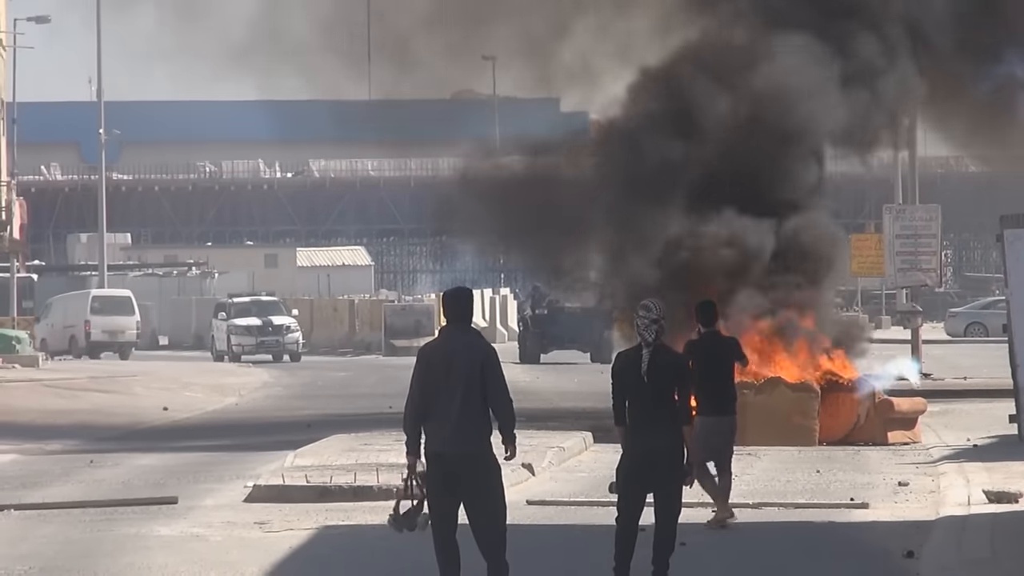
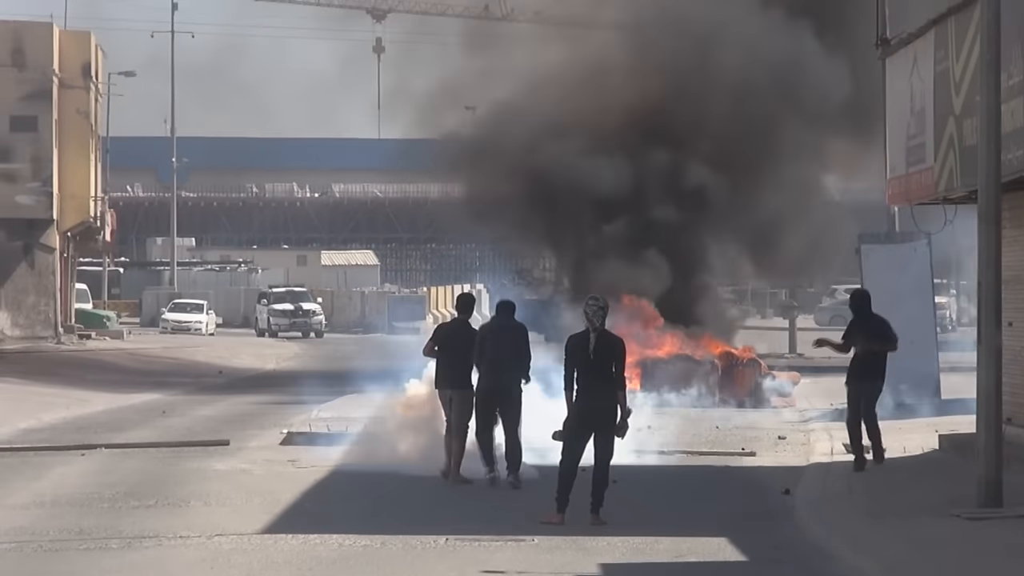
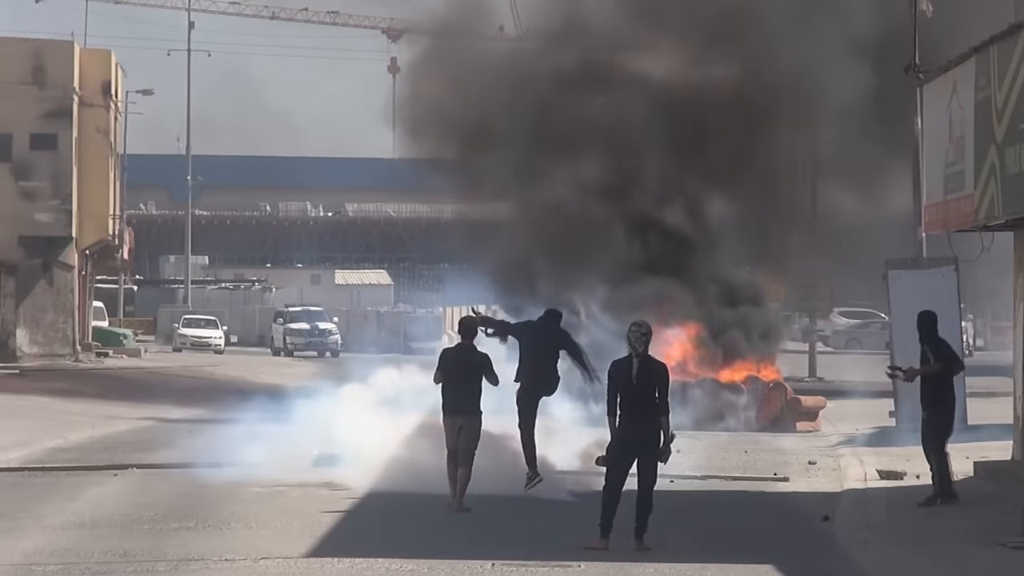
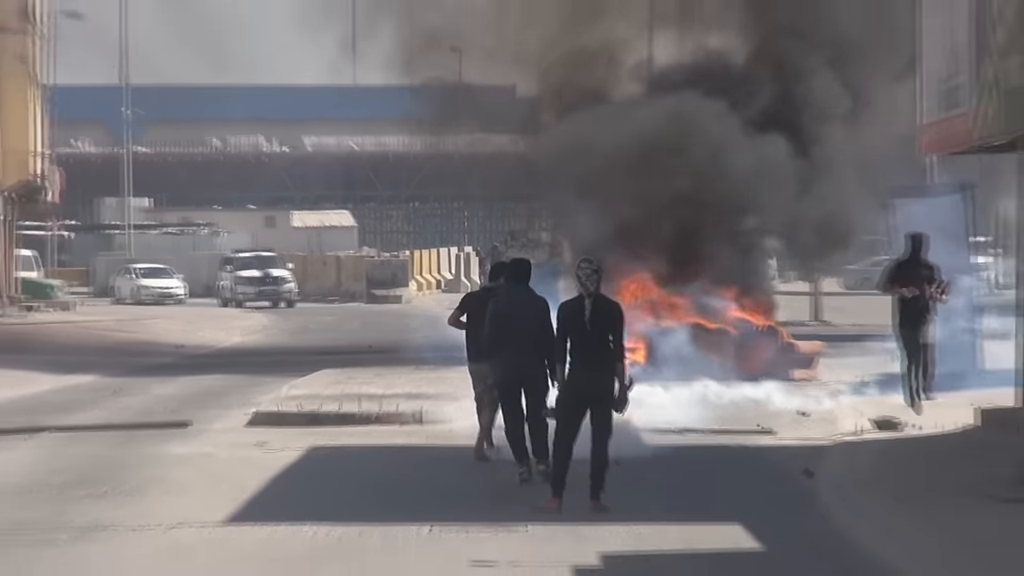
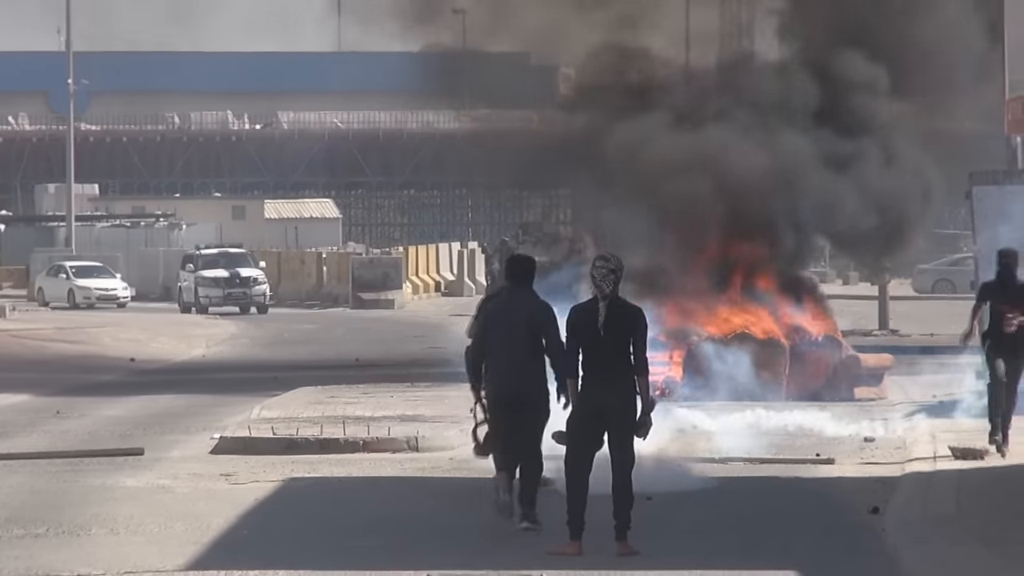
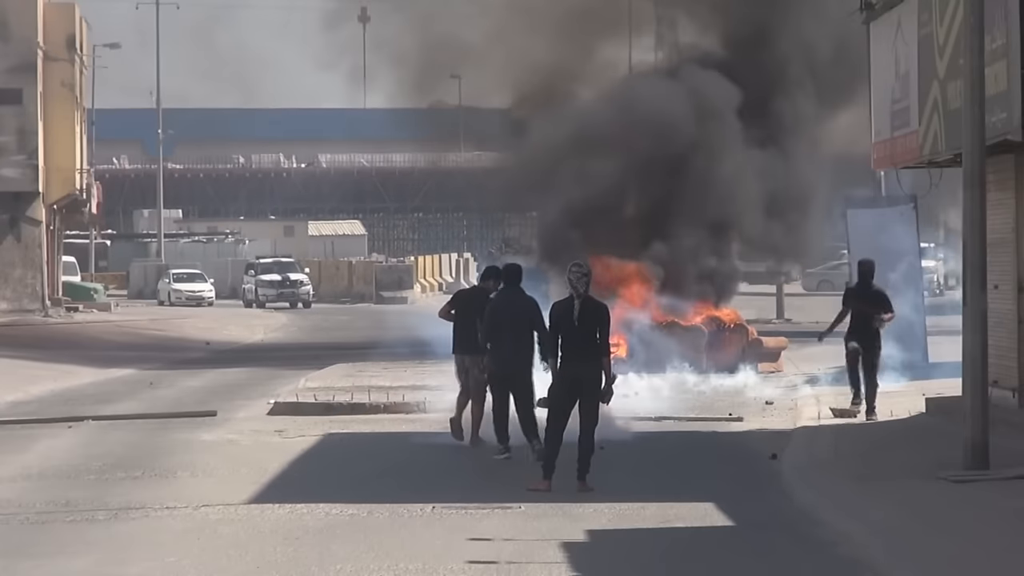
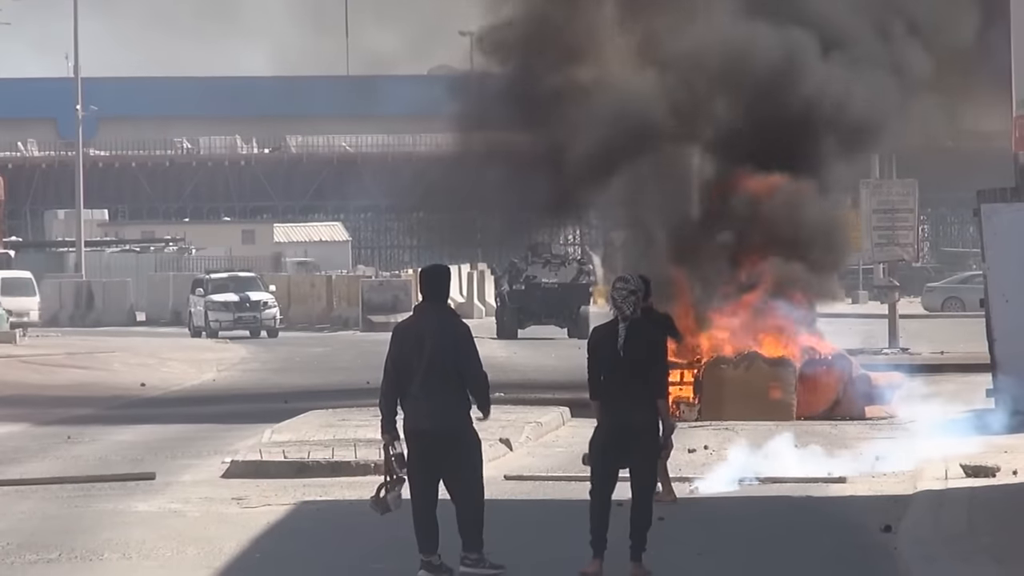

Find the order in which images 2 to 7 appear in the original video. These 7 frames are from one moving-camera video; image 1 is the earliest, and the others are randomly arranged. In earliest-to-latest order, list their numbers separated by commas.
7, 5, 4, 6, 2, 3
